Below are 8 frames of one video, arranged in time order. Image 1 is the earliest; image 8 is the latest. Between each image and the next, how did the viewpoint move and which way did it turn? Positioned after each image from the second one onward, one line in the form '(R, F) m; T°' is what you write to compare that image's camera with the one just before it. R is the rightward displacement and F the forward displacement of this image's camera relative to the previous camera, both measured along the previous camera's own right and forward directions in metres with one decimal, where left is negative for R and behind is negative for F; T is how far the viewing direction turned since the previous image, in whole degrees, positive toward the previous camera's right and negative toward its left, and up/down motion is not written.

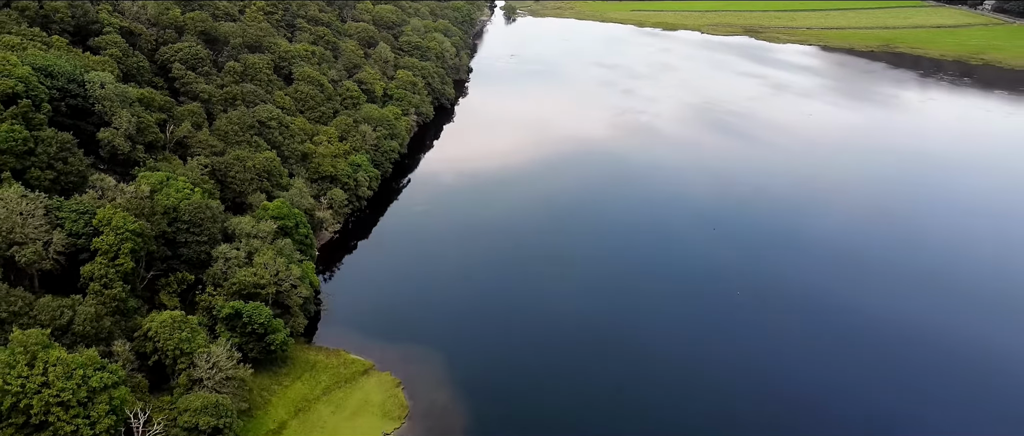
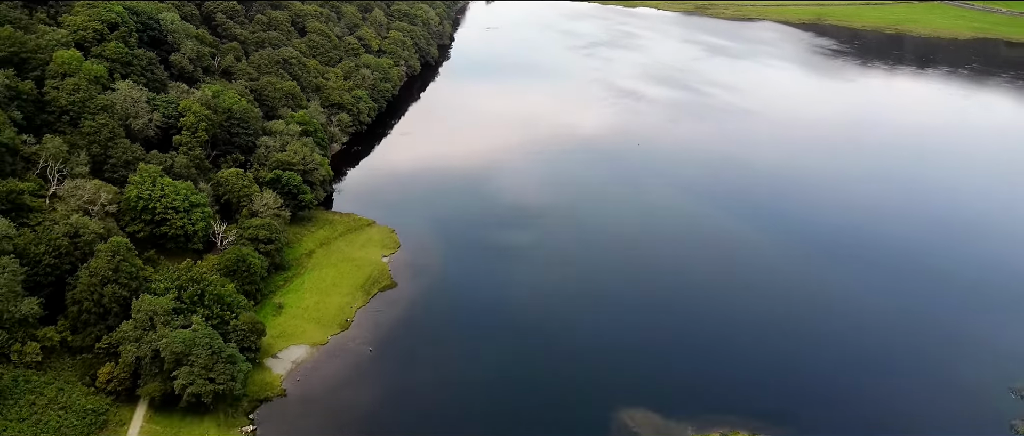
(+1.9, -15.5) m; +1°
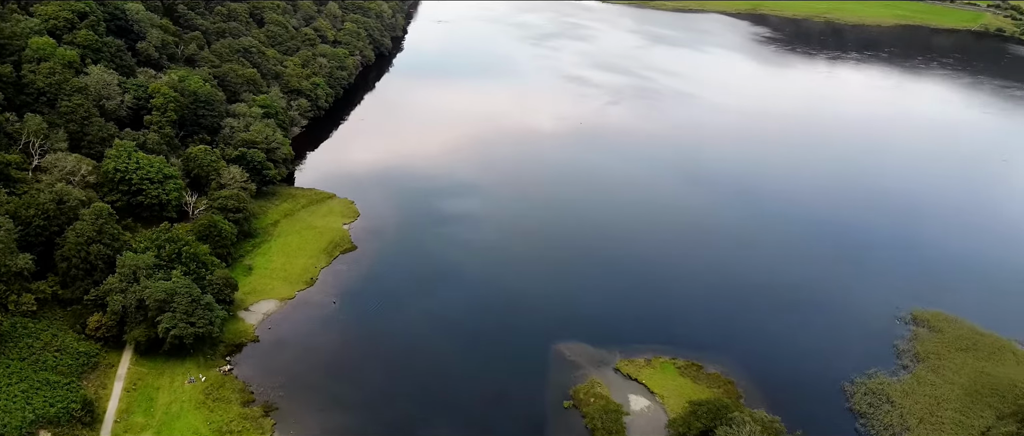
(+0.6, -4.9) m; +3°
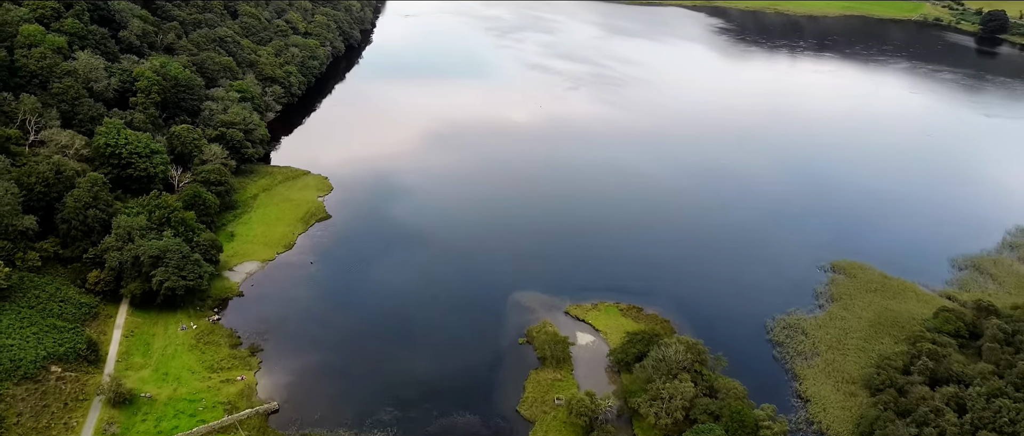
(+0.7, -4.8) m; +2°
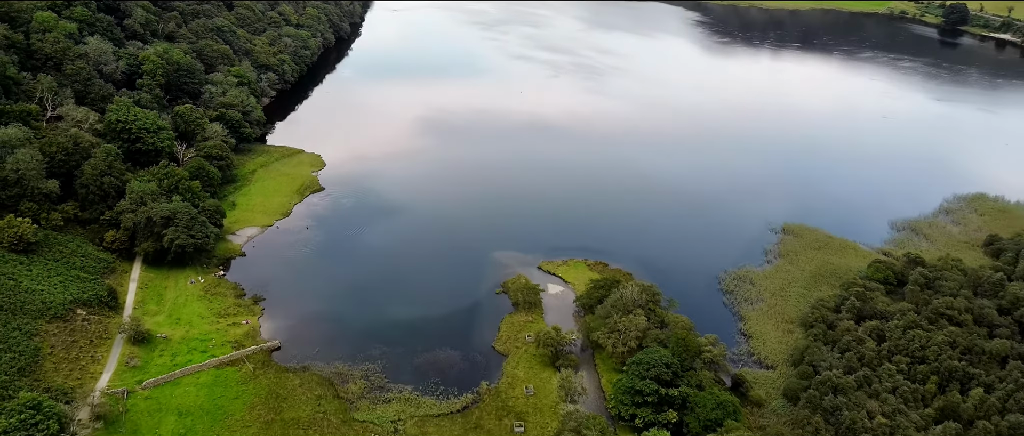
(+0.8, -4.8) m; +1°
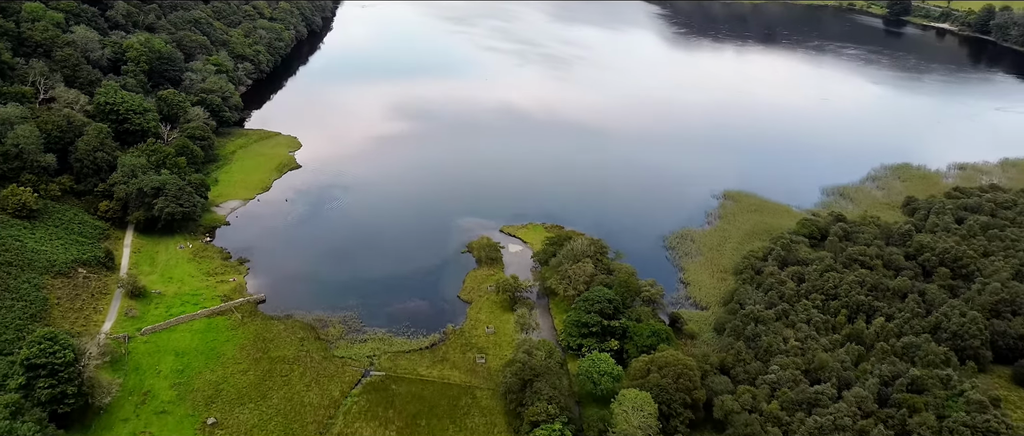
(+0.7, -4.8) m; +2°
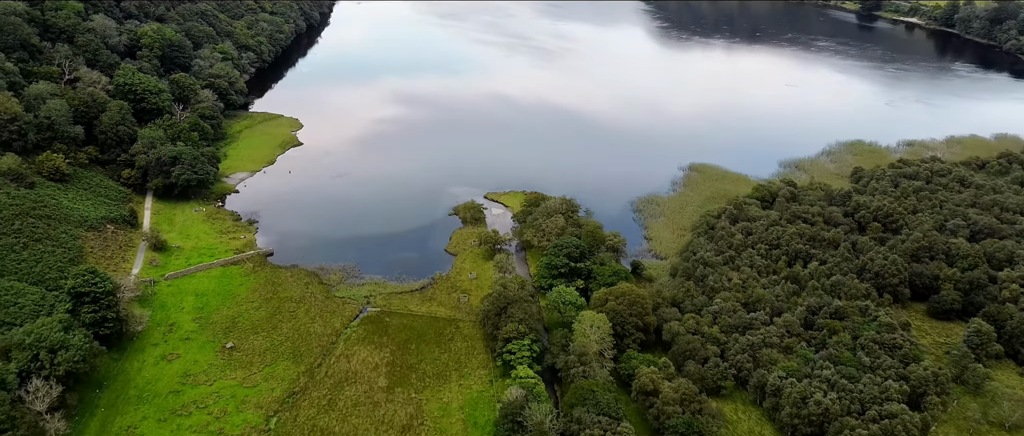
(+1.0, -5.8) m; 0°
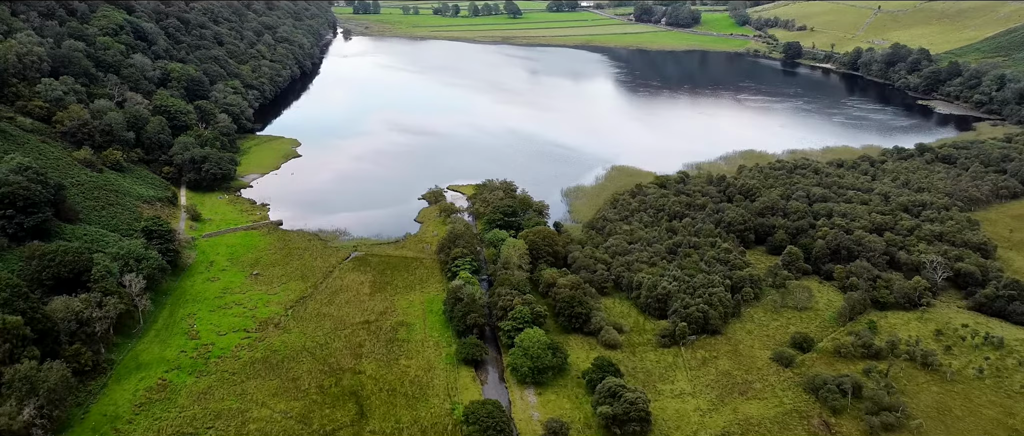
(+2.6, -16.4) m; +1°
